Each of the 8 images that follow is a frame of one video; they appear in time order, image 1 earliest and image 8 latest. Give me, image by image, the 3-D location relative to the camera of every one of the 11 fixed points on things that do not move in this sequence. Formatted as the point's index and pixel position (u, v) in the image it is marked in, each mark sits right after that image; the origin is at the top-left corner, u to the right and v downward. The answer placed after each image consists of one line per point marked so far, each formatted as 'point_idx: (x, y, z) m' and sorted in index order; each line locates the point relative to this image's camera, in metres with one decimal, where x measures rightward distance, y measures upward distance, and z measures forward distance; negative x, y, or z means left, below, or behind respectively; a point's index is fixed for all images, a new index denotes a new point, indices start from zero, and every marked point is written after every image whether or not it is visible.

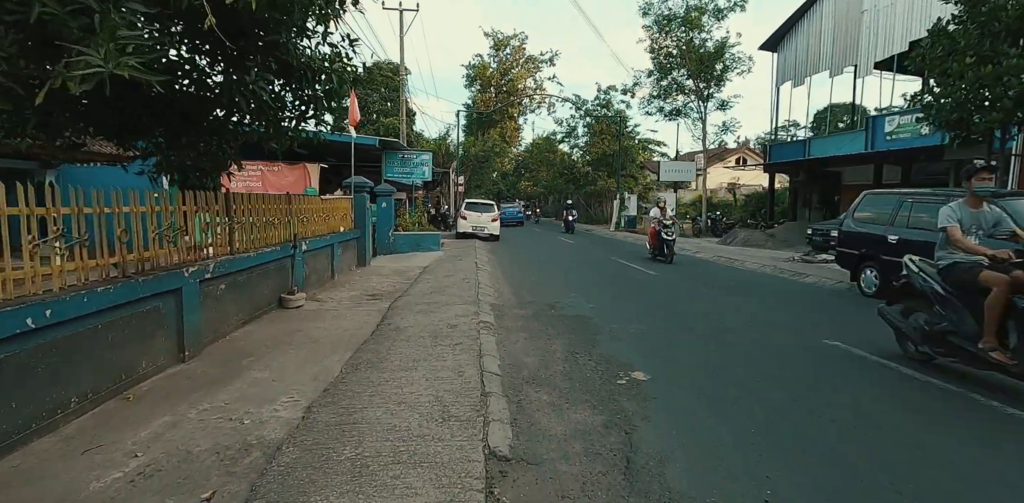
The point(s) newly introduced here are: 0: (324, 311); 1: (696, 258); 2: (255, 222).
0: (-2.7, -0.8, +7.0) m
1: (+6.0, -0.2, +16.1) m
2: (-3.4, +0.4, +6.6) m
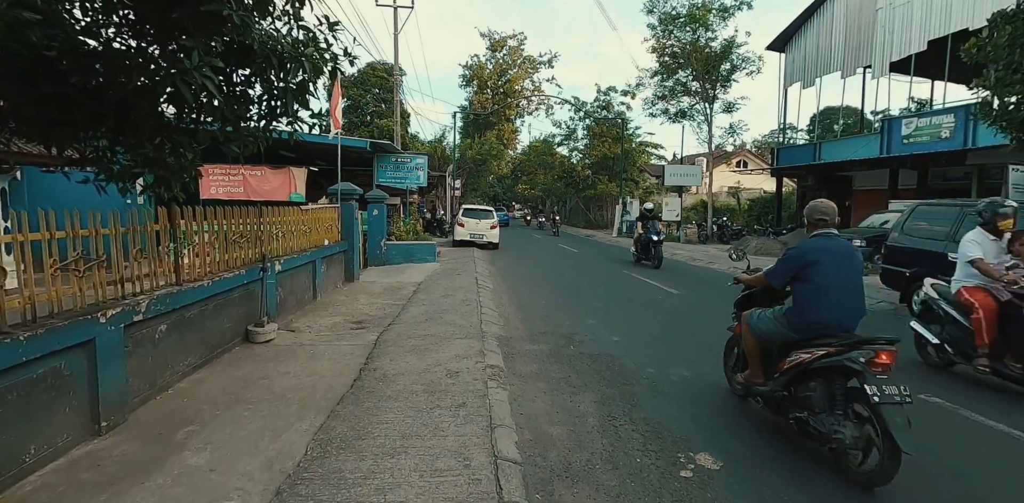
0: (-2.6, -1.1, +5.9) m
1: (+6.0, -0.6, +15.1) m
2: (-3.3, +0.1, +5.5) m
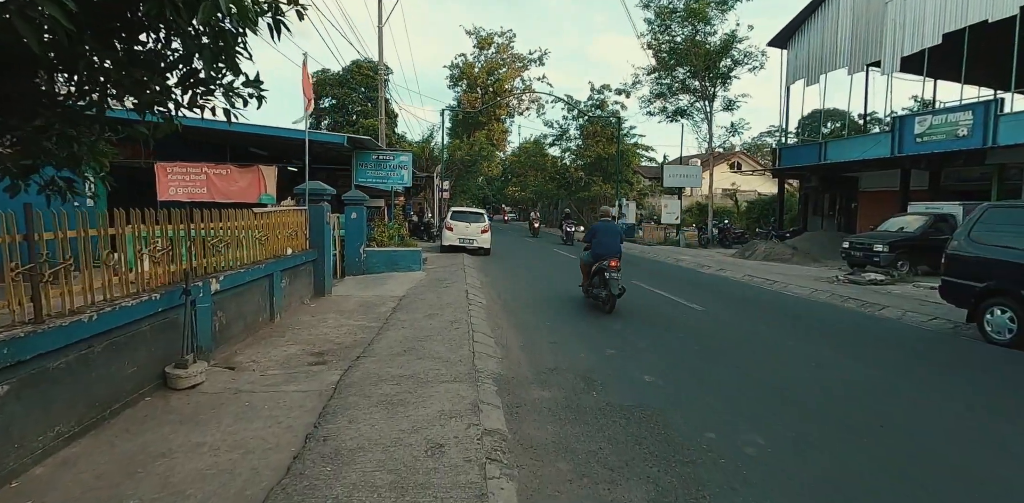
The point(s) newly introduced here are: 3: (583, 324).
0: (-2.5, -1.3, +4.5) m
1: (+5.9, -0.7, +13.8) m
2: (-3.2, 0.0, +4.0) m
3: (+1.0, -1.1, +7.2) m
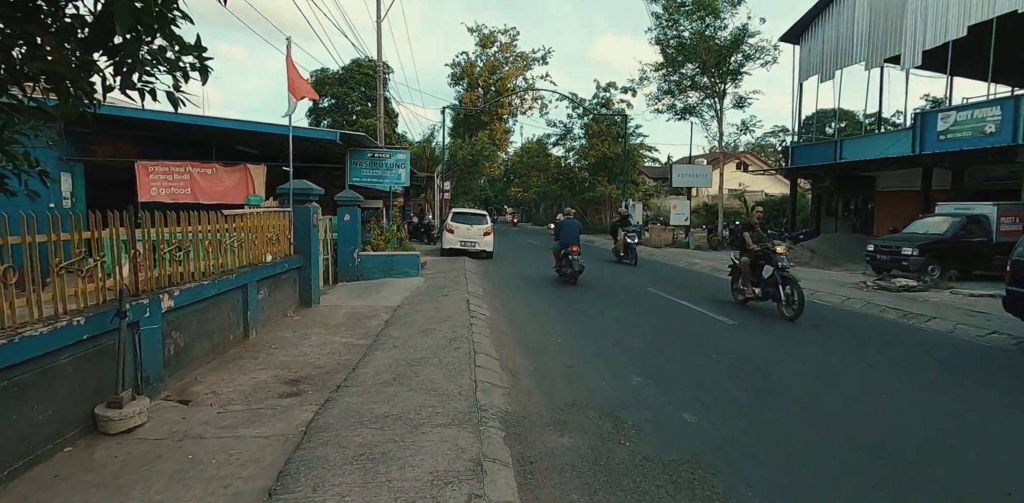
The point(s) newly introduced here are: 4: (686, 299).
0: (-2.4, -1.4, +3.6) m
1: (+6.0, -0.8, +12.9) m
2: (-3.2, -0.1, +3.2) m
3: (+1.1, -1.1, +6.3) m
4: (+3.6, -1.0, +10.2) m
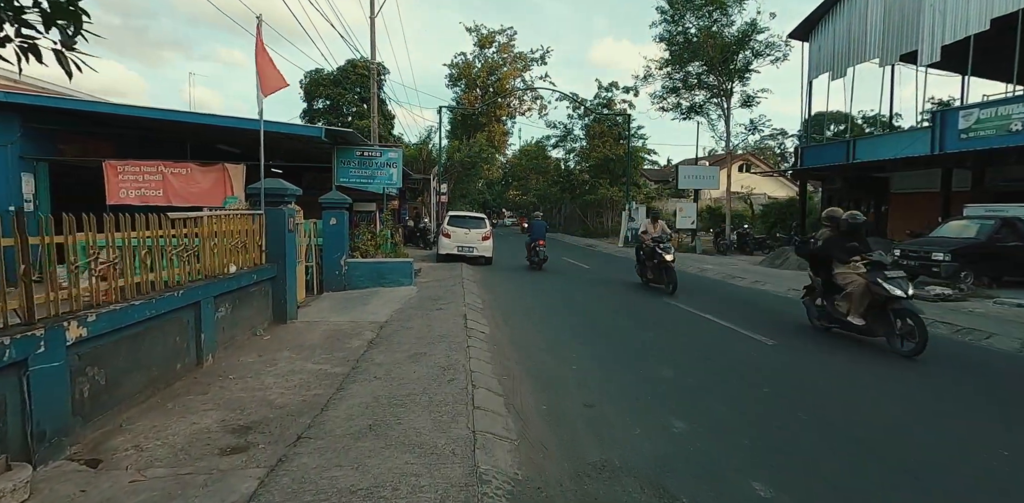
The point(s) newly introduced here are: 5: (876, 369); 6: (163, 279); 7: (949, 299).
0: (-2.4, -1.5, +2.6) m
1: (+6.0, -1.0, +11.9) m
2: (-3.1, -0.2, +2.2) m
3: (+1.2, -1.3, +5.3) m
4: (+3.6, -1.2, +9.2) m
5: (+4.2, -1.3, +5.7) m
6: (-3.3, -0.2, +4.7) m
7: (+9.5, -1.0, +10.8) m
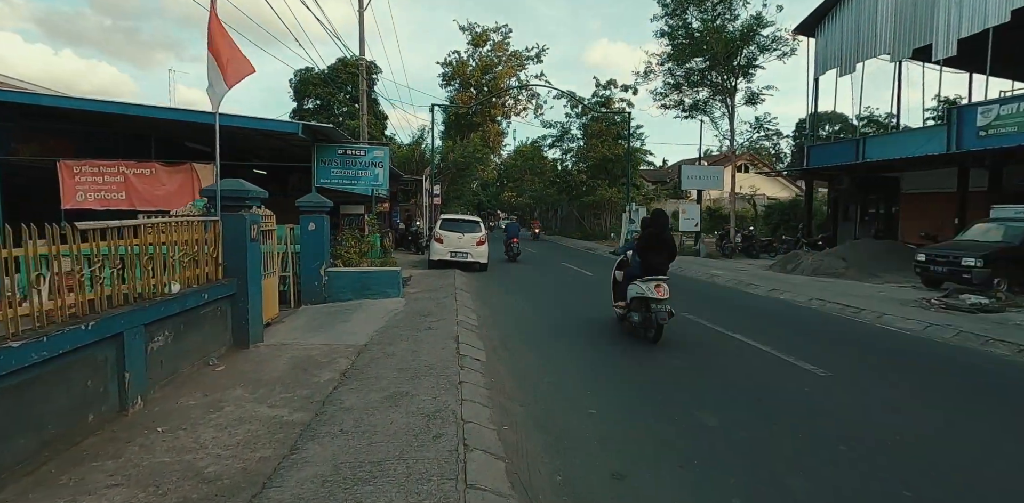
0: (-2.3, -1.6, +1.5) m
1: (+6.0, -1.1, +11.0) m
2: (-3.0, -0.4, +1.1) m
3: (+1.2, -1.4, +4.3) m
4: (+3.6, -1.3, +8.2) m
5: (+4.2, -1.5, +4.7) m
6: (-3.3, -0.4, +3.7) m
7: (+9.5, -1.1, +9.9) m
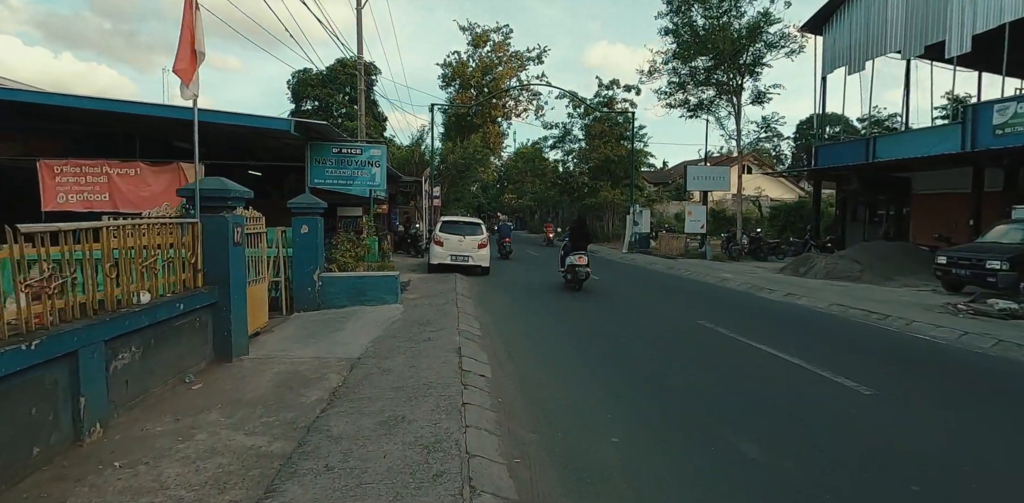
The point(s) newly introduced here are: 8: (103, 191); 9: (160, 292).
0: (-2.2, -1.6, +1.0) m
1: (+6.0, -1.2, +10.4) m
2: (-3.0, -0.4, +0.6) m
3: (+1.3, -1.4, +3.7) m
4: (+3.7, -1.3, +7.7) m
5: (+4.3, -1.5, +4.2) m
6: (-3.2, -0.4, +3.2) m
7: (+9.6, -1.2, +9.3) m
8: (-8.2, +1.2, +9.9) m
9: (-3.4, -0.4, +4.9) m
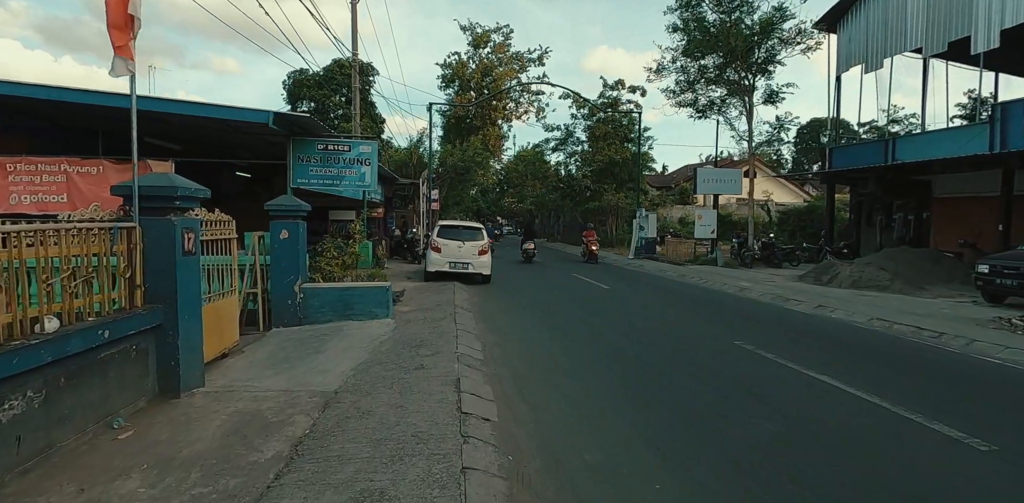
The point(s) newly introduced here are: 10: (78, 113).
0: (-2.1, -1.7, 0.0) m
1: (+6.1, -1.3, +9.4) m
2: (-2.9, -0.5, -0.4) m
3: (+1.4, -1.5, +2.7) m
4: (+3.8, -1.5, +6.7) m
5: (+4.4, -1.6, +3.2) m
6: (-3.1, -0.5, +2.1) m
7: (+9.6, -1.4, +8.3) m
8: (-8.1, +1.1, +8.9) m
9: (-3.3, -0.5, +3.8) m
10: (-8.2, +2.6, +9.3) m
